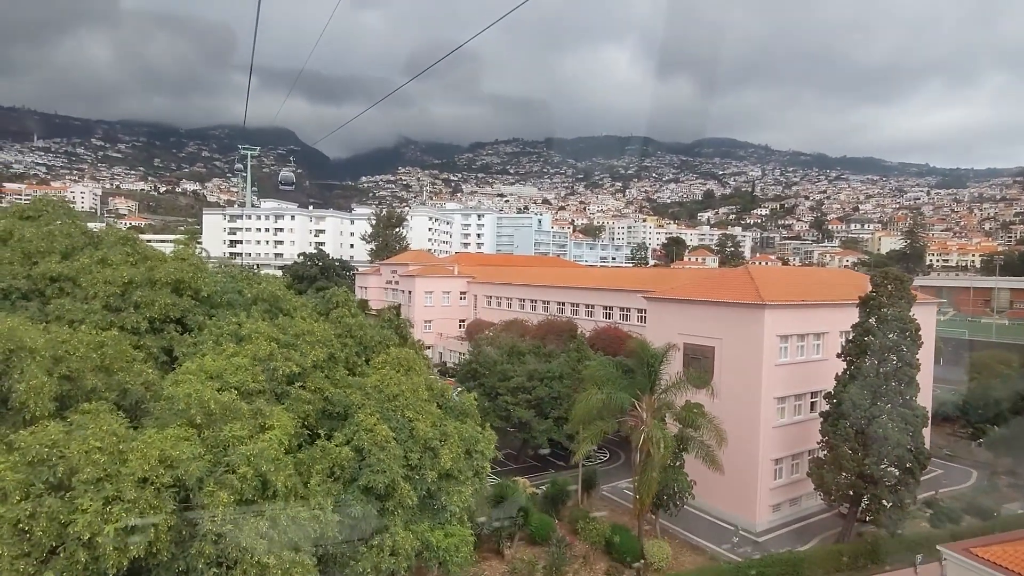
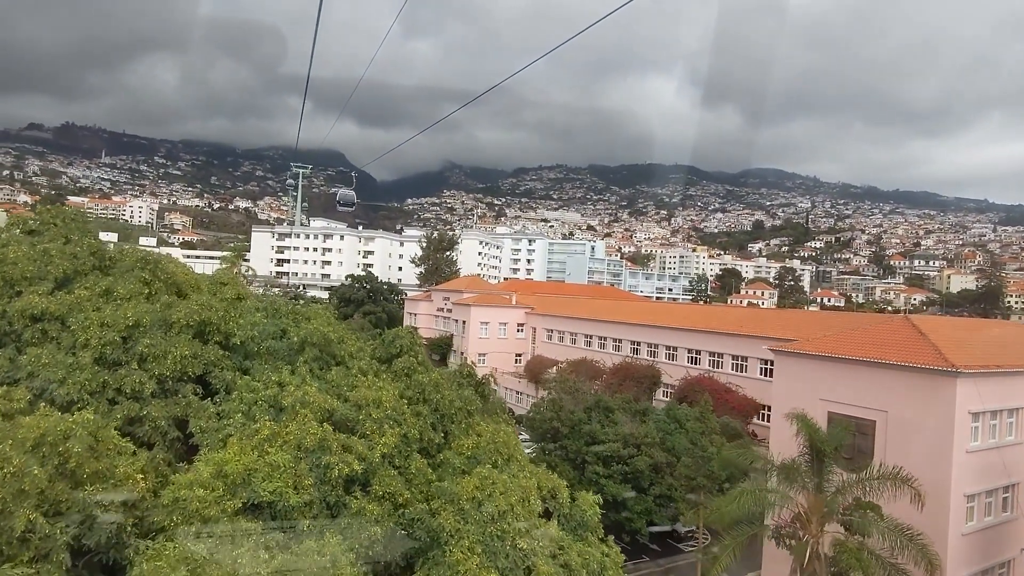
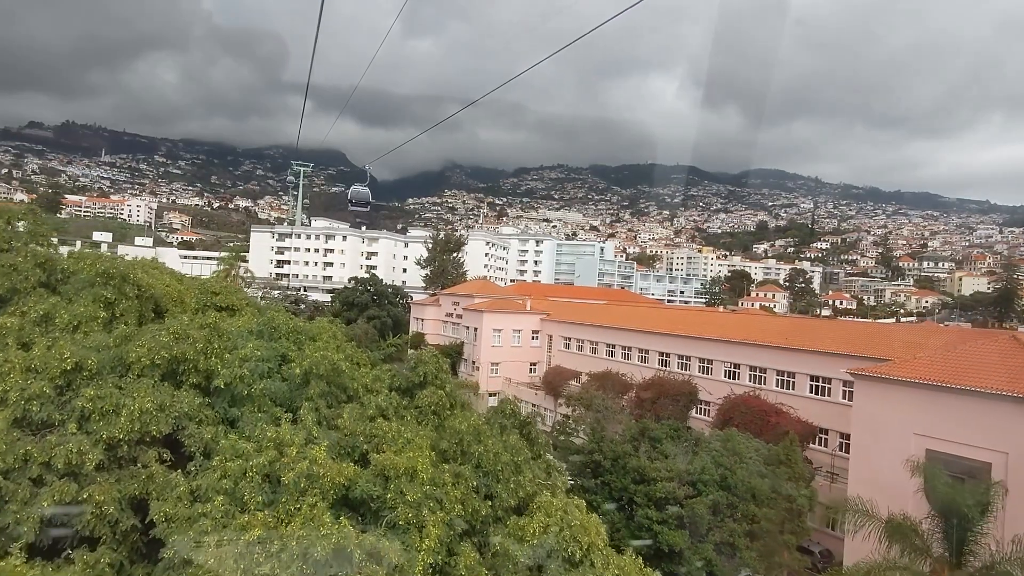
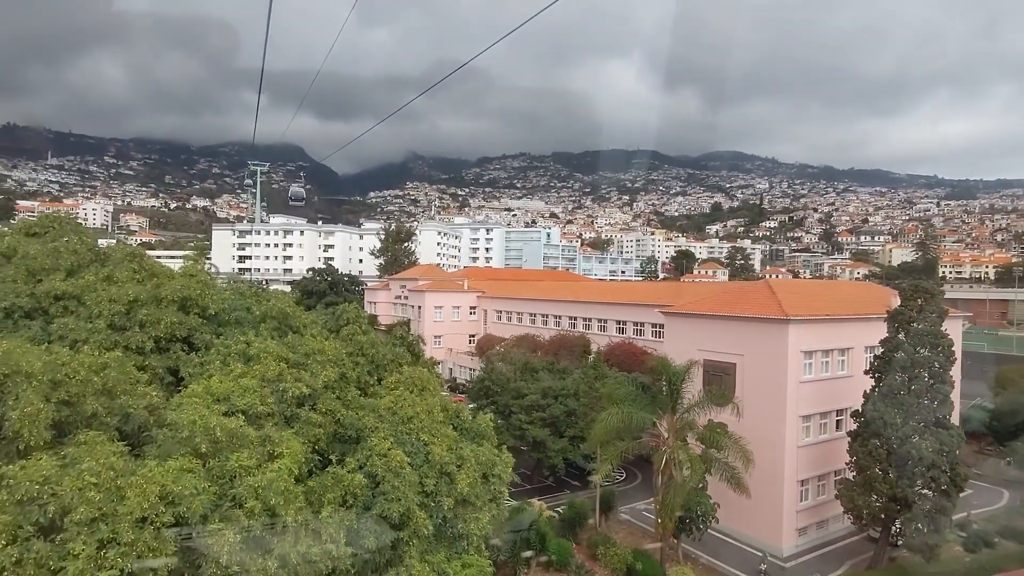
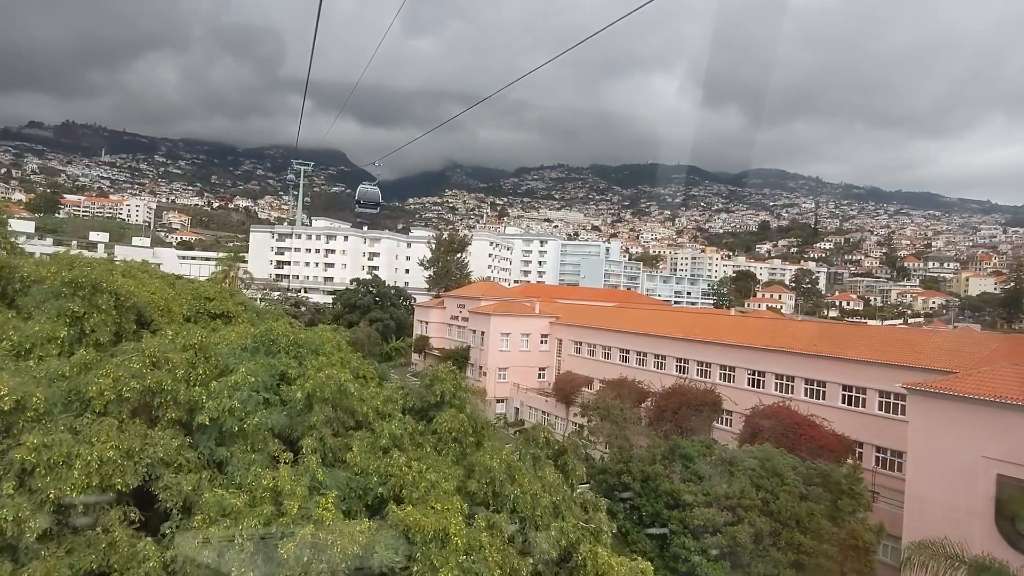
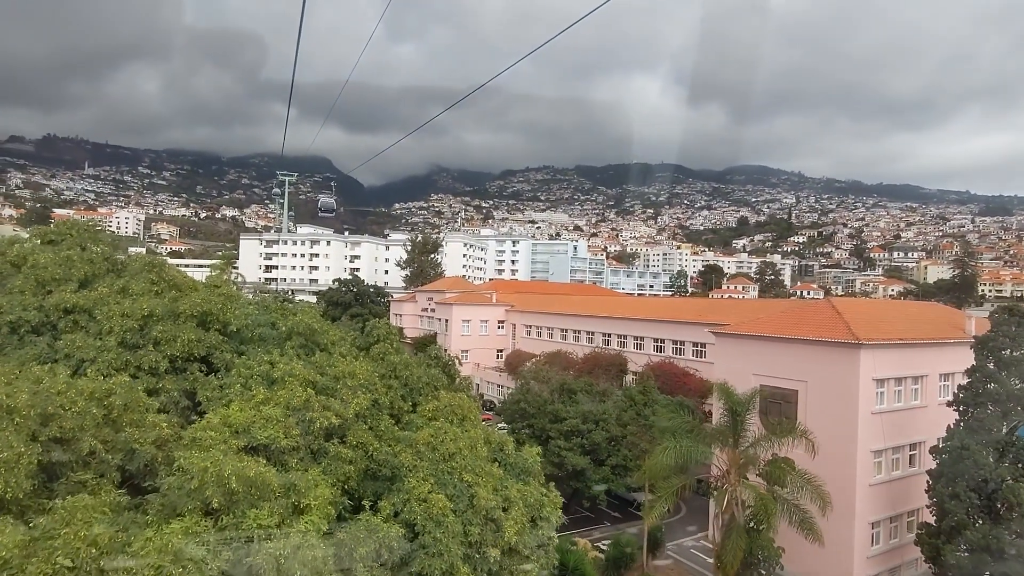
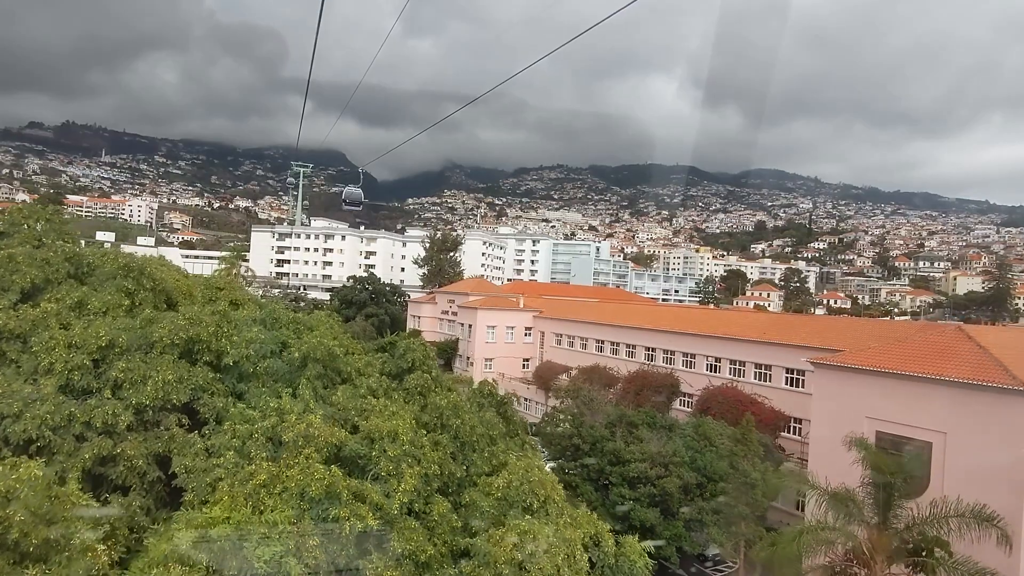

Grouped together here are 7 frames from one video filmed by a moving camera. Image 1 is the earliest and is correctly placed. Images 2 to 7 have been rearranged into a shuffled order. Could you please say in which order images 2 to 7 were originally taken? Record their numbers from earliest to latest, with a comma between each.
4, 6, 2, 7, 3, 5
